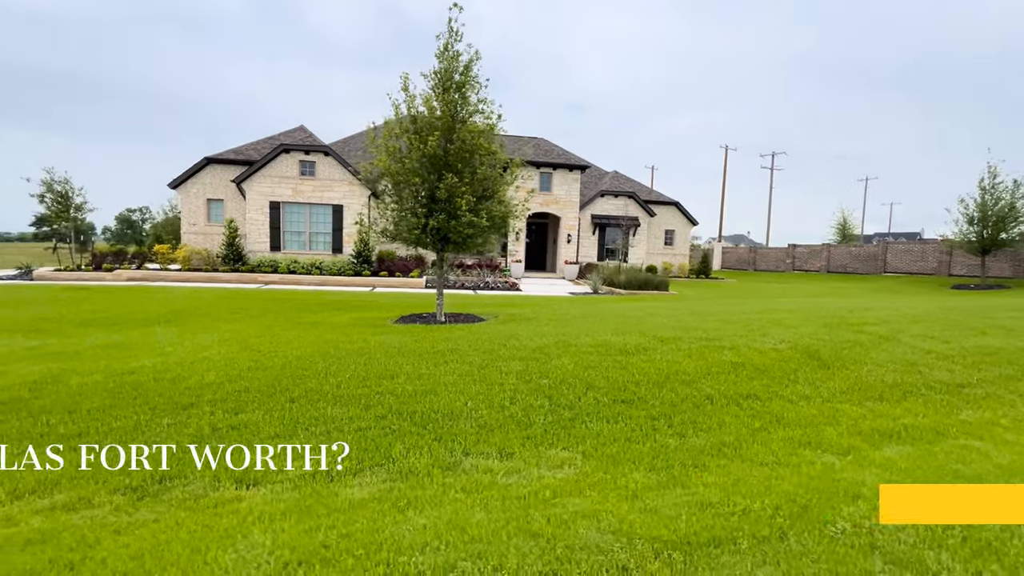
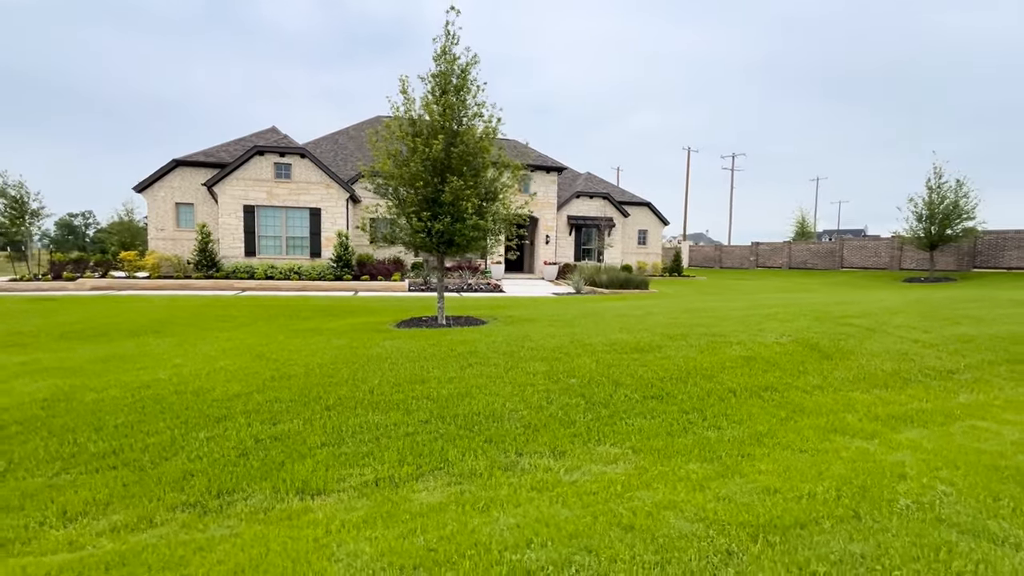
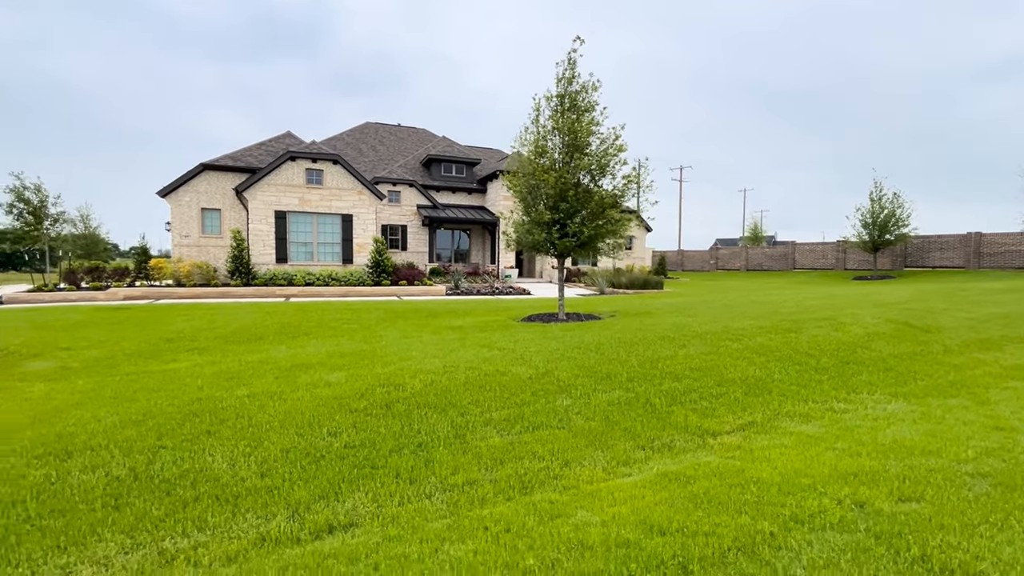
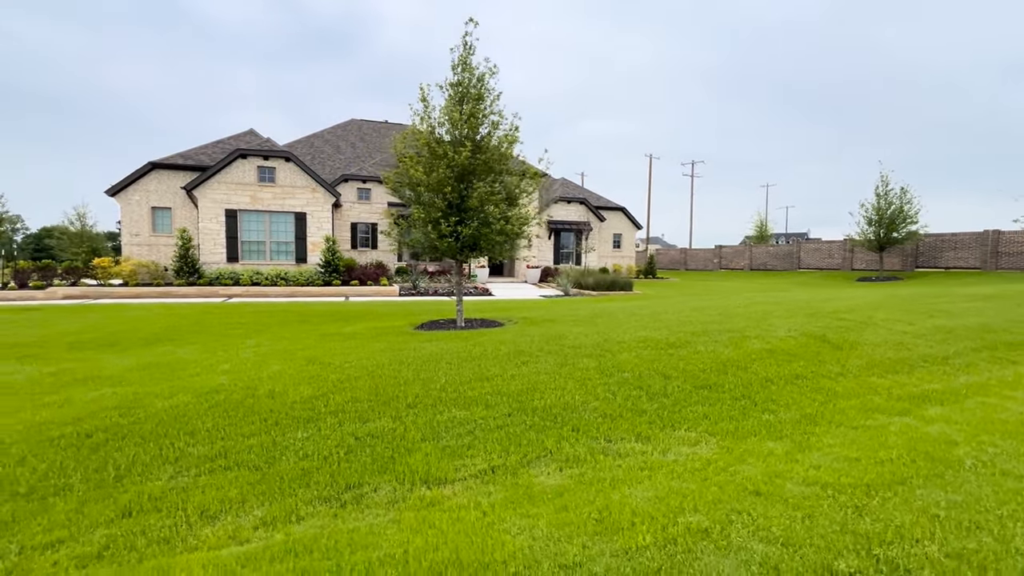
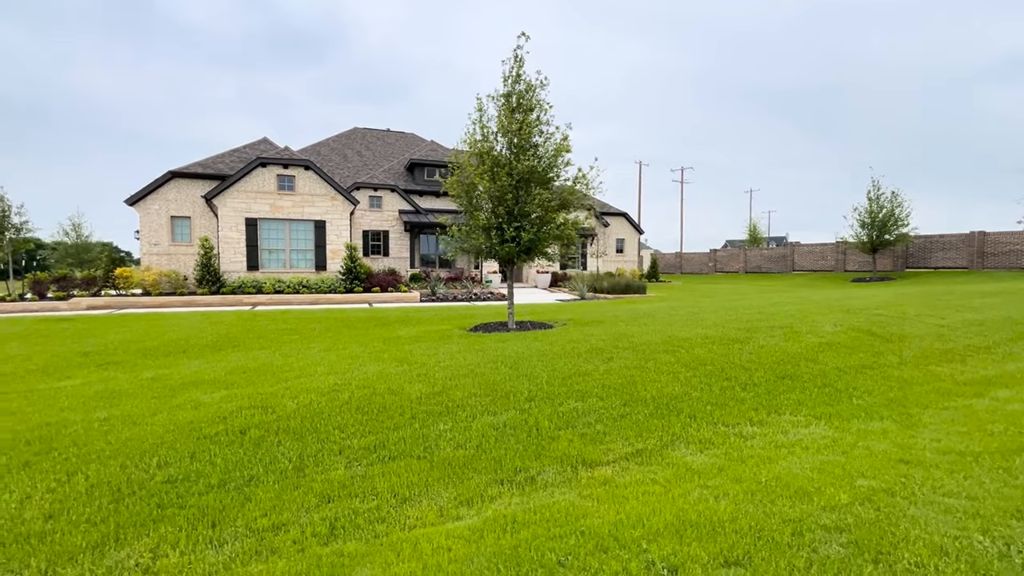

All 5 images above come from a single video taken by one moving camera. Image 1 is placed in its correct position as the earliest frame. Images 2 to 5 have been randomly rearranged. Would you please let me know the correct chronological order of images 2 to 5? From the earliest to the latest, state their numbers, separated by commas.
2, 4, 5, 3
